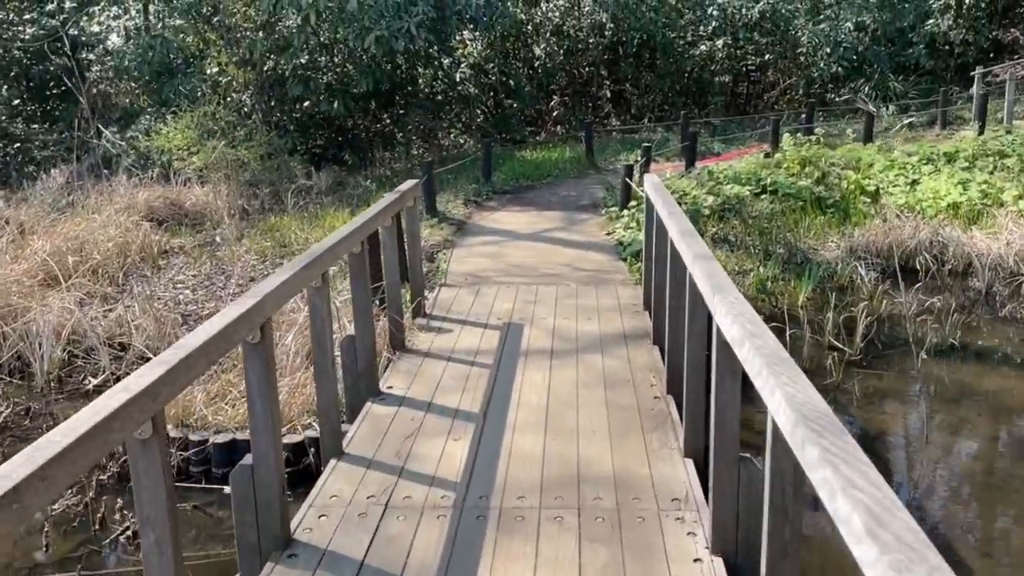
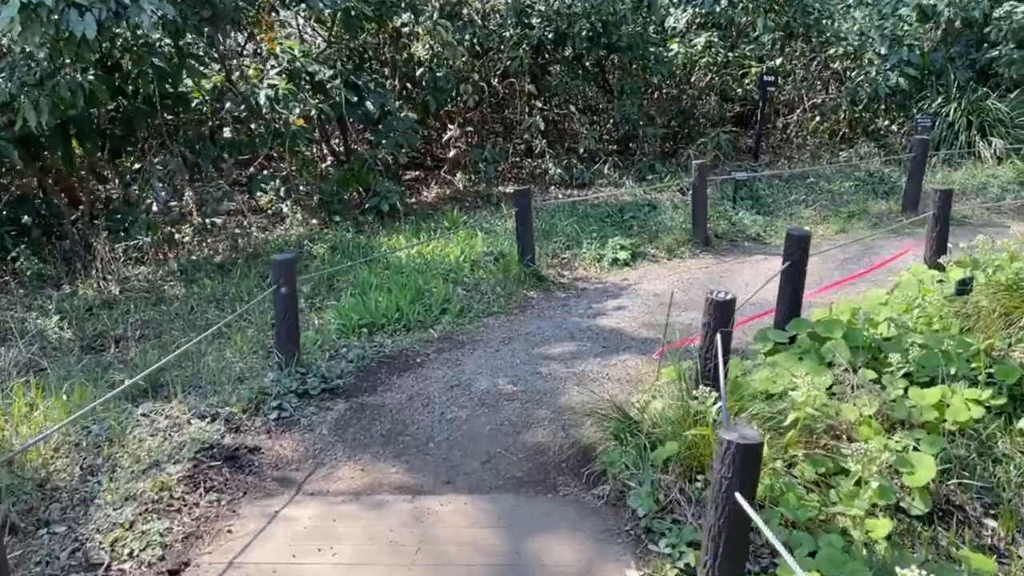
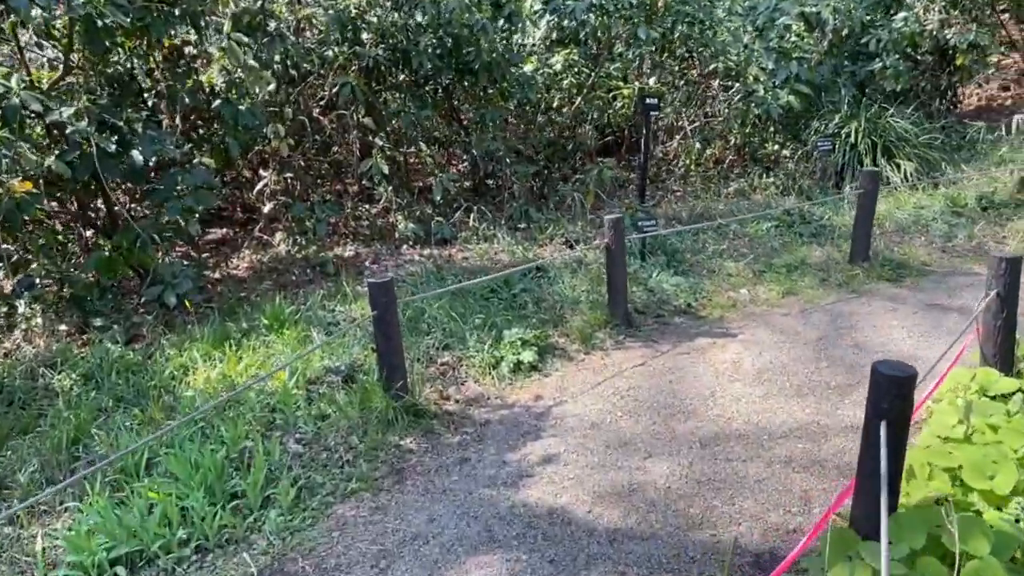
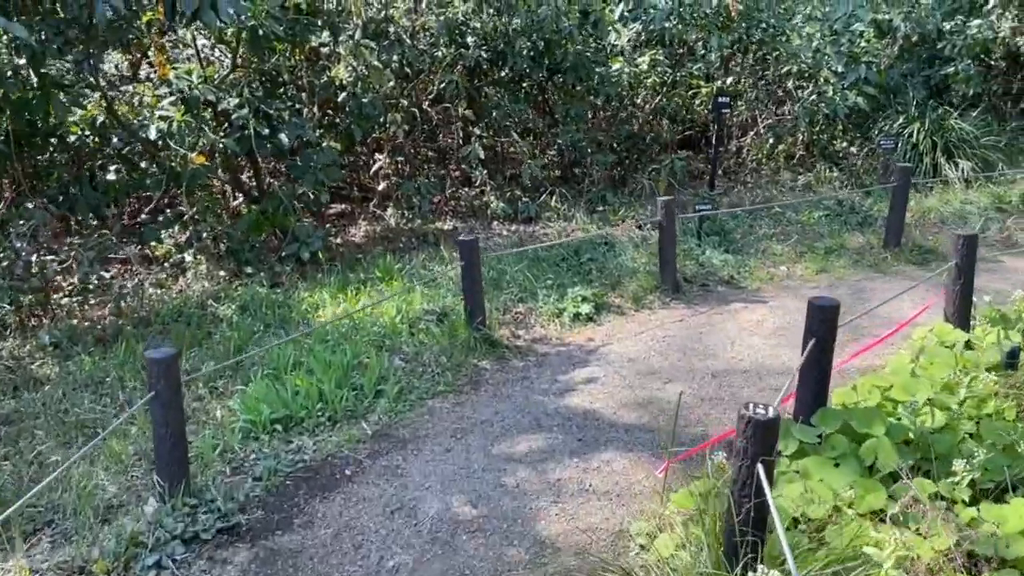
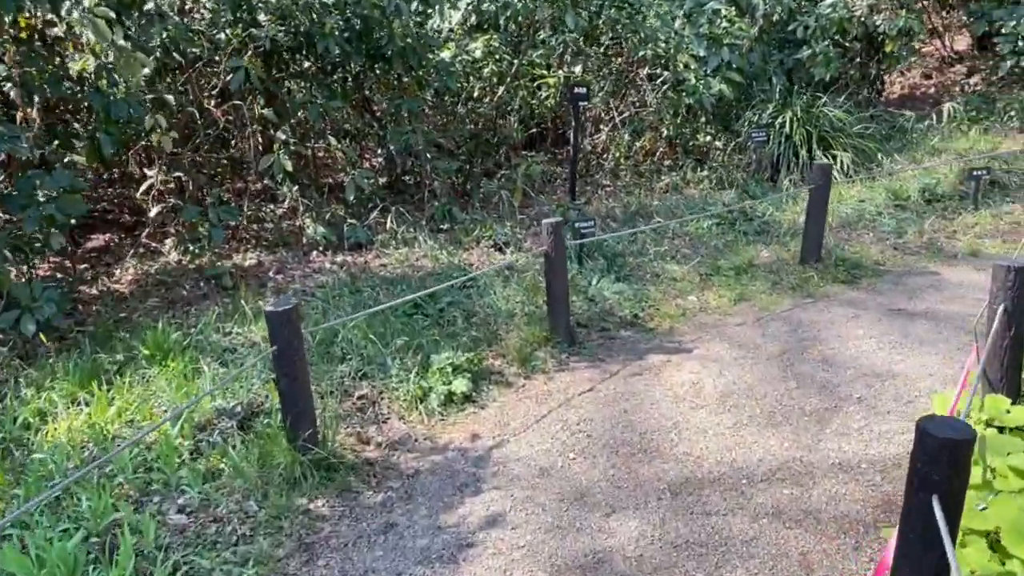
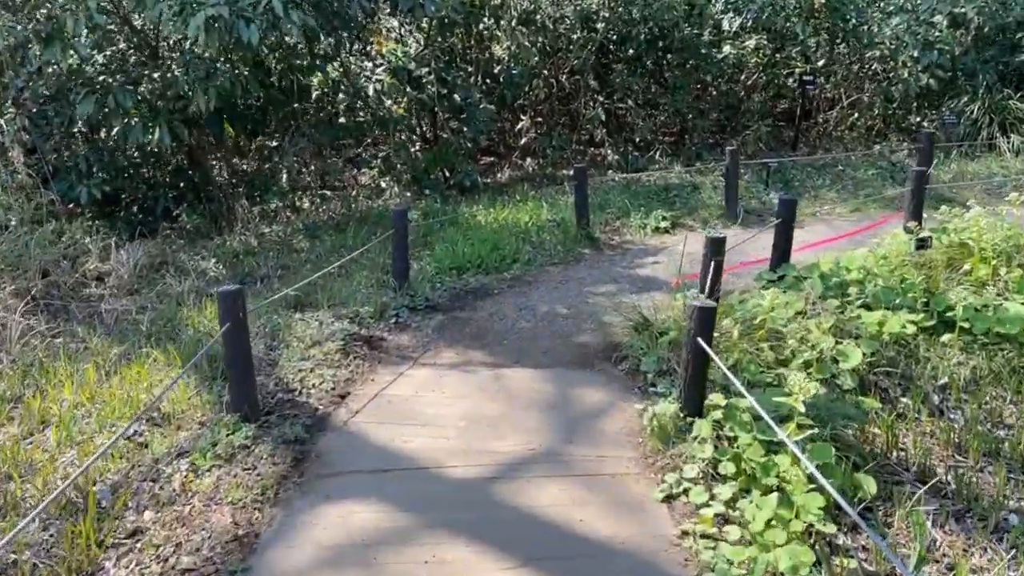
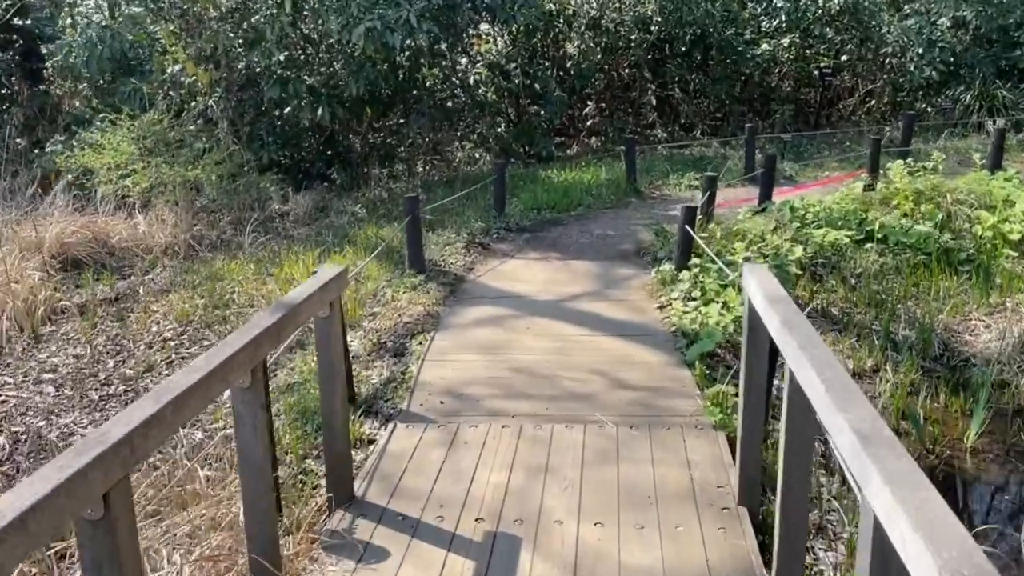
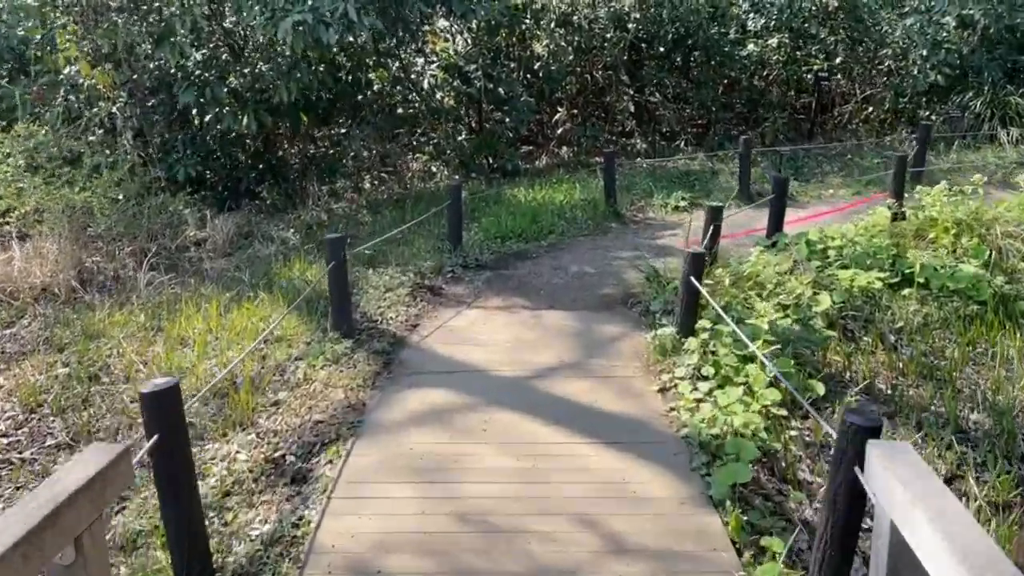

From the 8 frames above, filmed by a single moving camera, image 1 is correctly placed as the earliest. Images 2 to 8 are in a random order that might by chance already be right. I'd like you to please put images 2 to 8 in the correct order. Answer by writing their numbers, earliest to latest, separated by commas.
7, 8, 6, 2, 4, 3, 5
